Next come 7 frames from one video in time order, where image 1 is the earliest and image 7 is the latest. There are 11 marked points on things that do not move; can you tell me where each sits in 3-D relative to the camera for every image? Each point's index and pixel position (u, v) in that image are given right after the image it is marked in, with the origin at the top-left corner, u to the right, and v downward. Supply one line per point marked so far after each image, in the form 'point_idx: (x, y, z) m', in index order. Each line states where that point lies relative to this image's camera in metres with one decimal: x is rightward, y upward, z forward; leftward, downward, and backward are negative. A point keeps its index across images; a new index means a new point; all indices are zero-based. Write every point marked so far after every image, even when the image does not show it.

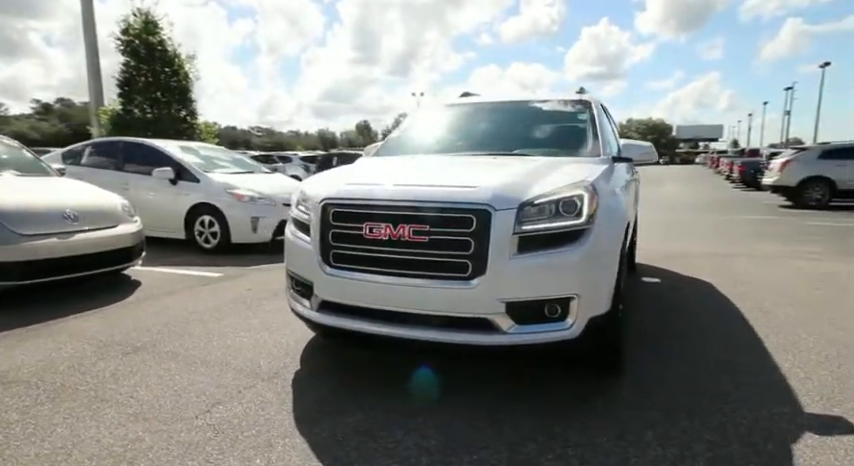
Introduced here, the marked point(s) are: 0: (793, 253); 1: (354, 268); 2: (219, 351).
0: (+6.5, -0.3, +9.3) m
1: (-0.4, -0.2, +2.7) m
2: (-1.4, -0.8, +3.4) m
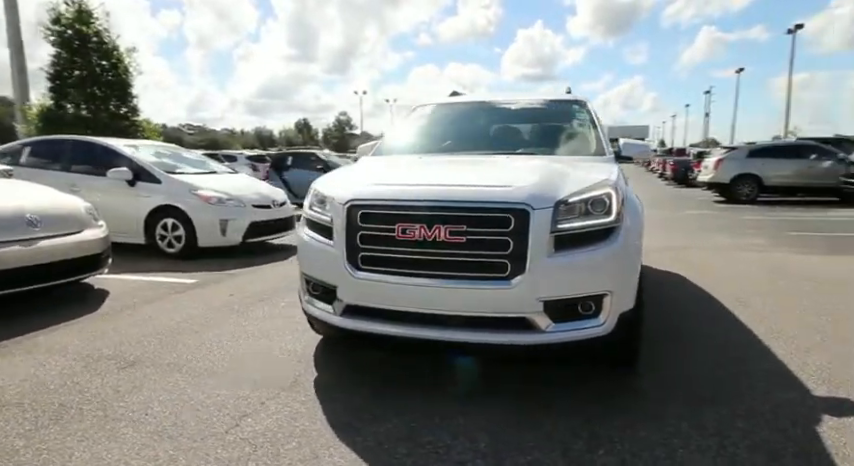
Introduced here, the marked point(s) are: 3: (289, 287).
0: (+6.0, -0.2, +9.9) m
1: (-0.2, -0.2, +2.6) m
2: (-1.3, -0.8, +3.3) m
3: (-1.5, -0.6, +5.4) m
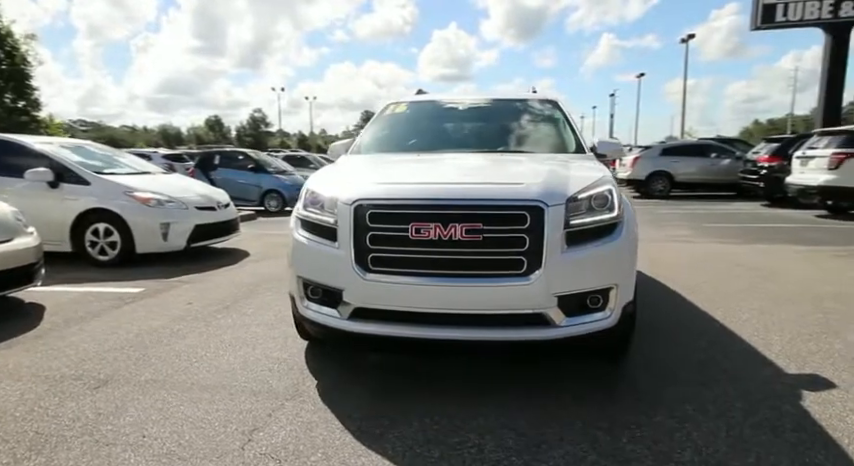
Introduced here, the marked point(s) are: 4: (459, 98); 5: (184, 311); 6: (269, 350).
0: (+5.0, -0.1, +10.6) m
1: (-0.1, -0.2, +2.6) m
2: (-1.3, -0.8, +3.1) m
3: (-1.8, -0.6, +5.2) m
4: (+0.3, +1.3, +5.0) m
5: (-2.2, -0.7, +4.5) m
6: (-1.1, -0.8, +3.5) m
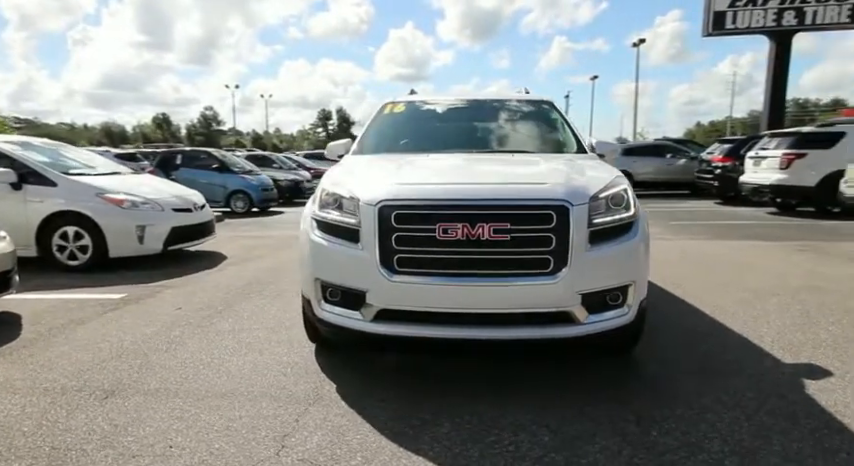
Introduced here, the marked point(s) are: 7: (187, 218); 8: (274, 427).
0: (+4.5, 0.0, +11.0) m
1: (0.0, -0.2, +2.6) m
2: (-1.2, -0.9, +3.0) m
3: (-1.8, -0.6, +5.0) m
4: (+0.3, +1.3, +5.0) m
5: (-2.2, -0.7, +4.4) m
6: (-1.0, -0.8, +3.4) m
7: (-3.5, +0.2, +7.4) m
8: (-0.7, -0.9, +2.4) m
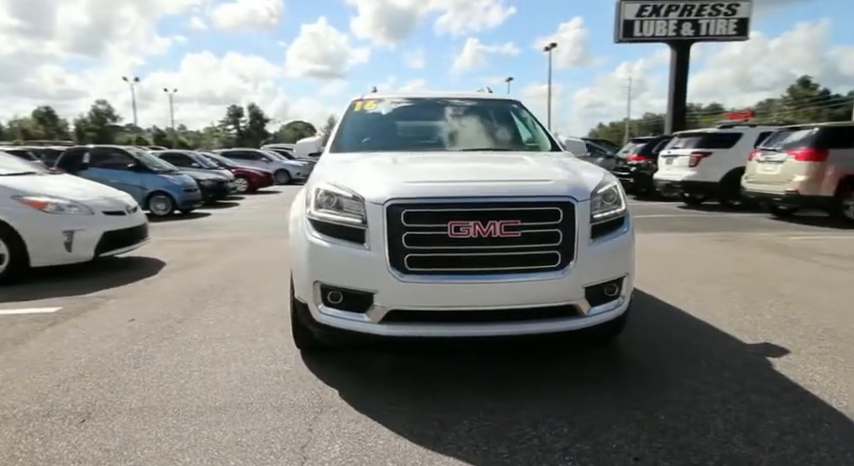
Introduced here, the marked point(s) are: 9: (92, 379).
0: (+3.3, +0.1, +11.5) m
1: (0.0, -0.2, +2.6) m
2: (-1.2, -0.9, +2.8) m
3: (-2.1, -0.7, +4.7) m
4: (-0.1, +1.4, +5.0) m
5: (-2.3, -0.7, +4.0) m
6: (-1.0, -0.8, +3.2) m
7: (-4.1, +0.2, +6.8) m
8: (-0.6, -0.9, +2.3) m
9: (-2.0, -0.9, +3.0) m
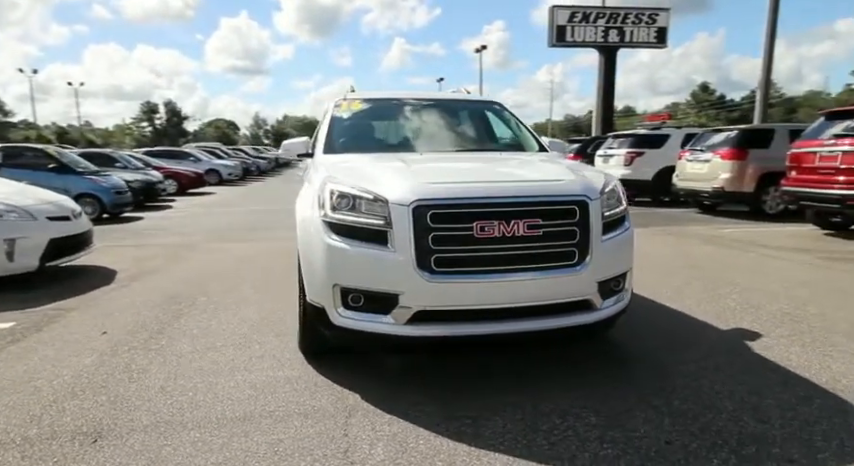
0: (+2.3, +0.1, +11.9) m
1: (+0.2, -0.2, +2.6) m
2: (-1.0, -0.9, +2.7) m
3: (-2.2, -0.7, +4.5) m
4: (-0.3, +1.3, +5.0) m
5: (-2.3, -0.8, +3.8) m
6: (-1.0, -0.8, +3.1) m
7: (-4.5, +0.1, +6.4) m
8: (-0.4, -0.9, +2.3) m
9: (-1.8, -0.9, +2.8) m
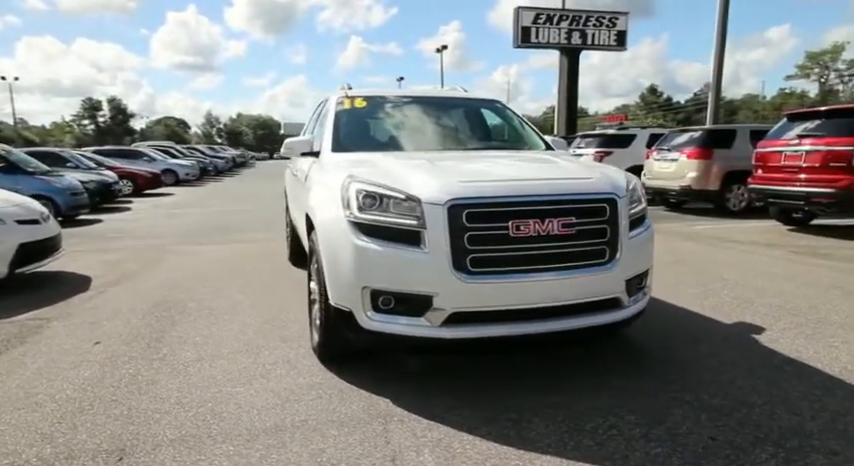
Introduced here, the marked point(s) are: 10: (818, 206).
0: (+1.8, +0.2, +12.0) m
1: (+0.3, -0.2, +2.6) m
2: (-0.9, -0.9, +2.6) m
3: (-2.2, -0.7, +4.3) m
4: (-0.3, +1.3, +4.9) m
5: (-2.2, -0.8, +3.5) m
6: (-0.8, -0.8, +3.0) m
7: (-4.5, 0.0, +6.0) m
8: (-0.2, -0.9, +2.2) m
9: (-1.7, -0.9, +2.6) m
10: (+6.8, +0.5, +9.0) m
